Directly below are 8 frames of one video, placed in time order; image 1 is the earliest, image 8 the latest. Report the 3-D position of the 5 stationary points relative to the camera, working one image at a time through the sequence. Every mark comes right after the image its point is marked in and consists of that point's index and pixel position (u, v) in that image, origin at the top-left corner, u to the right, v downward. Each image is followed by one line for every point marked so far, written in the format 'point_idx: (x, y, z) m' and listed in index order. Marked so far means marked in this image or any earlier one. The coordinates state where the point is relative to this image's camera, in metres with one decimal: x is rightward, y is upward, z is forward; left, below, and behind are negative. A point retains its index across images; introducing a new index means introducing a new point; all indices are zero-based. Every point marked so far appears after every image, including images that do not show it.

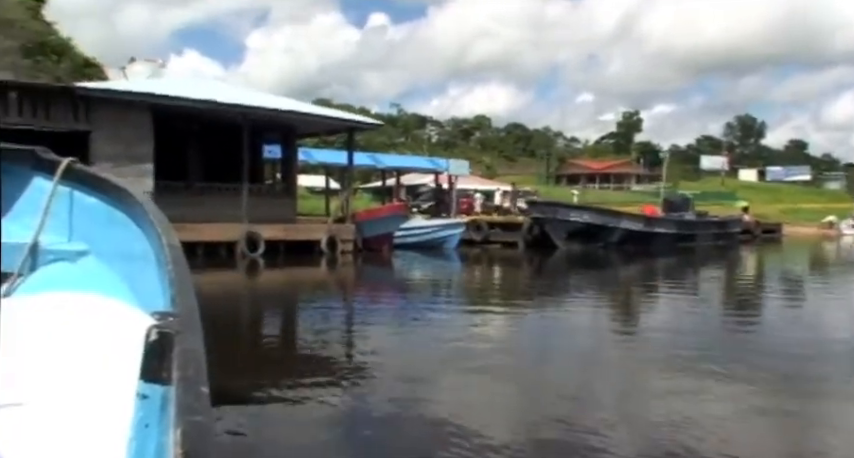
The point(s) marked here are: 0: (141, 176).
0: (-5.3, +1.0, +12.8) m
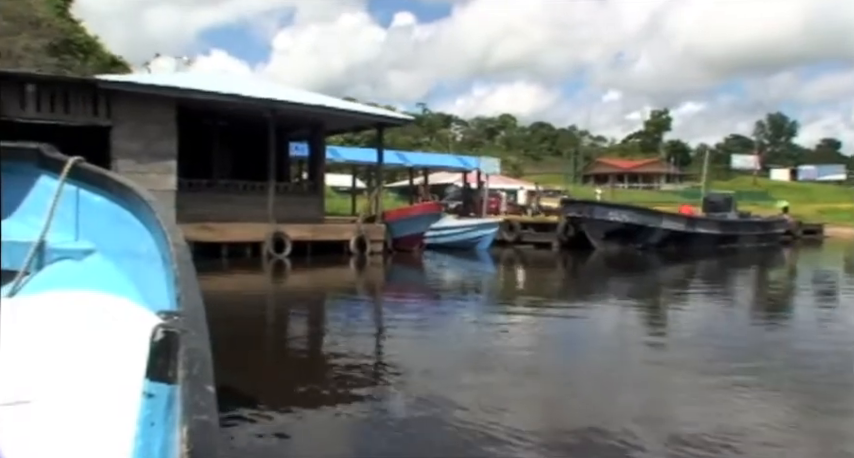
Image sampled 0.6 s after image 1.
0: (-4.8, +1.0, +12.5) m
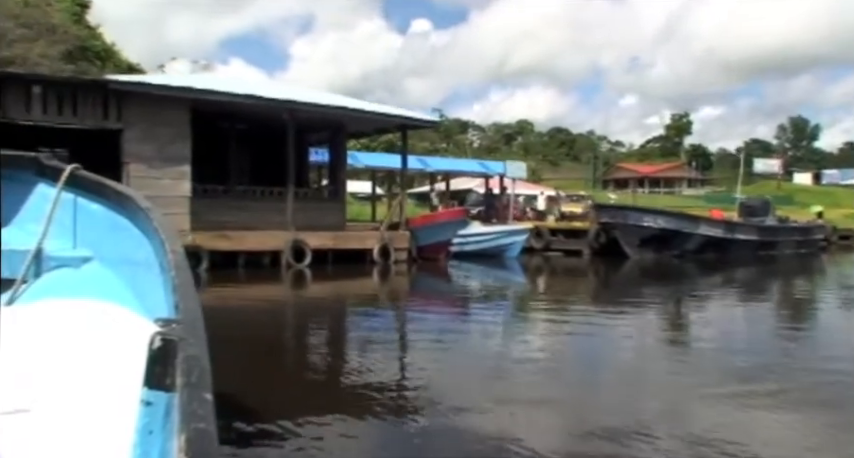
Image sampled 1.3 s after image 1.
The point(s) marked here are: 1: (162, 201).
0: (-4.3, +0.9, +12.0) m
1: (-4.5, +0.5, +11.9) m
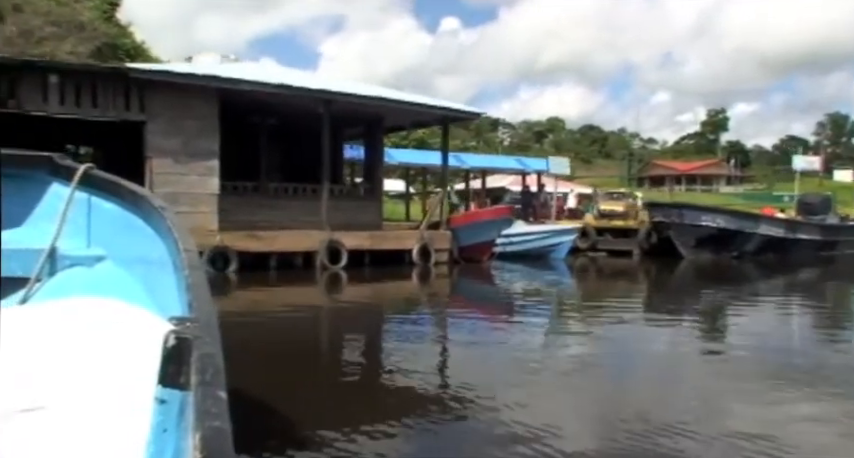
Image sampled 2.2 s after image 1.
0: (-3.7, +0.9, +11.4) m
1: (-3.9, +0.5, +11.3) m
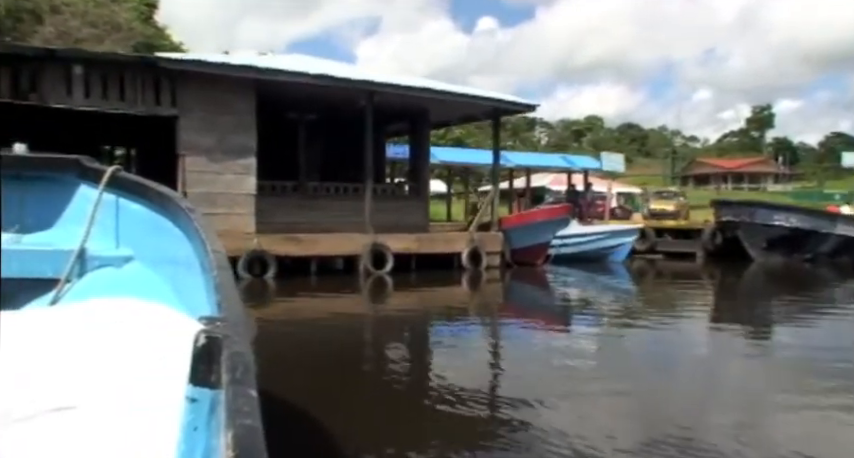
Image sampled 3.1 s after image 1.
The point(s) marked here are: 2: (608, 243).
0: (-2.9, +0.9, +10.9) m
1: (-3.1, +0.5, +10.8) m
2: (+4.1, -0.3, +15.6) m
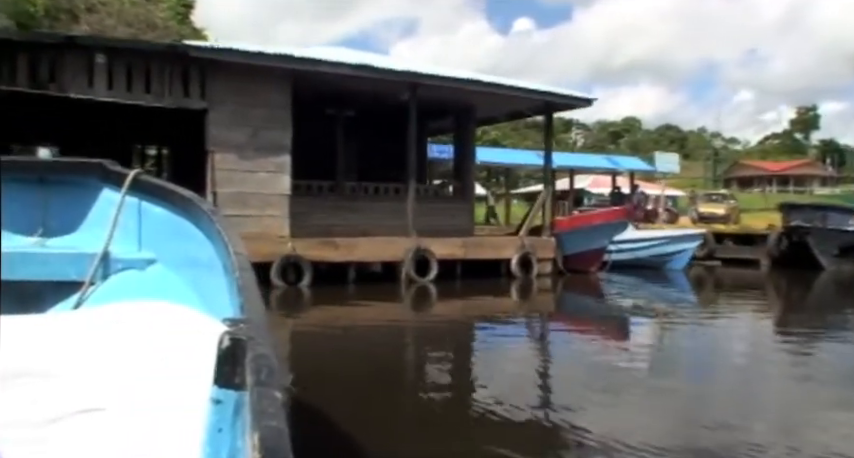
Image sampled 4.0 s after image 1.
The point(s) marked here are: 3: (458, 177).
0: (-2.2, +0.8, +10.4) m
1: (-2.5, +0.4, +10.3) m
2: (+4.9, -0.4, +14.7) m
3: (+0.5, +1.0, +12.9) m
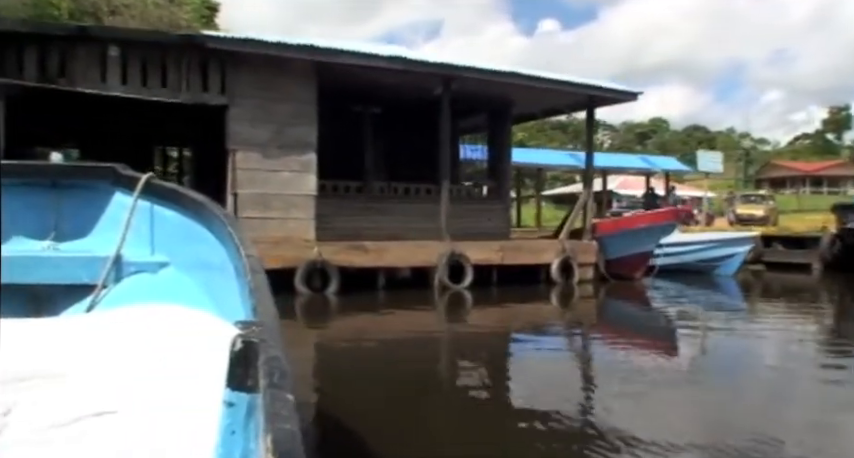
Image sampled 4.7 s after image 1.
0: (-1.8, +0.8, +9.9) m
1: (-2.0, +0.4, +9.8) m
2: (+5.5, -0.4, +14.1) m
3: (+1.0, +0.9, +12.4) m
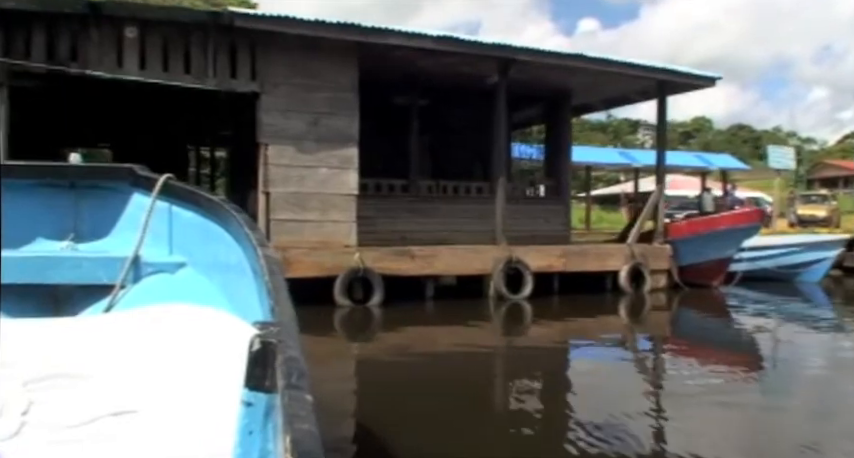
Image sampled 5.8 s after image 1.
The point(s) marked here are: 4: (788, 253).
0: (-1.2, +0.7, +9.2) m
1: (-1.4, +0.3, +9.2) m
2: (+6.4, -0.5, +13.0) m
3: (+1.8, +0.9, +11.5) m
4: (+6.5, -0.5, +13.0) m
